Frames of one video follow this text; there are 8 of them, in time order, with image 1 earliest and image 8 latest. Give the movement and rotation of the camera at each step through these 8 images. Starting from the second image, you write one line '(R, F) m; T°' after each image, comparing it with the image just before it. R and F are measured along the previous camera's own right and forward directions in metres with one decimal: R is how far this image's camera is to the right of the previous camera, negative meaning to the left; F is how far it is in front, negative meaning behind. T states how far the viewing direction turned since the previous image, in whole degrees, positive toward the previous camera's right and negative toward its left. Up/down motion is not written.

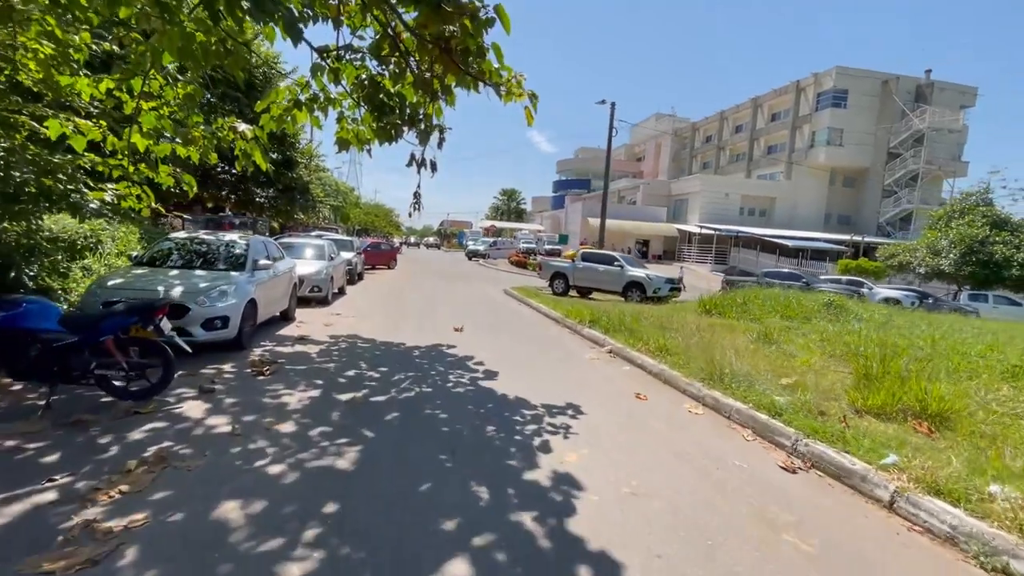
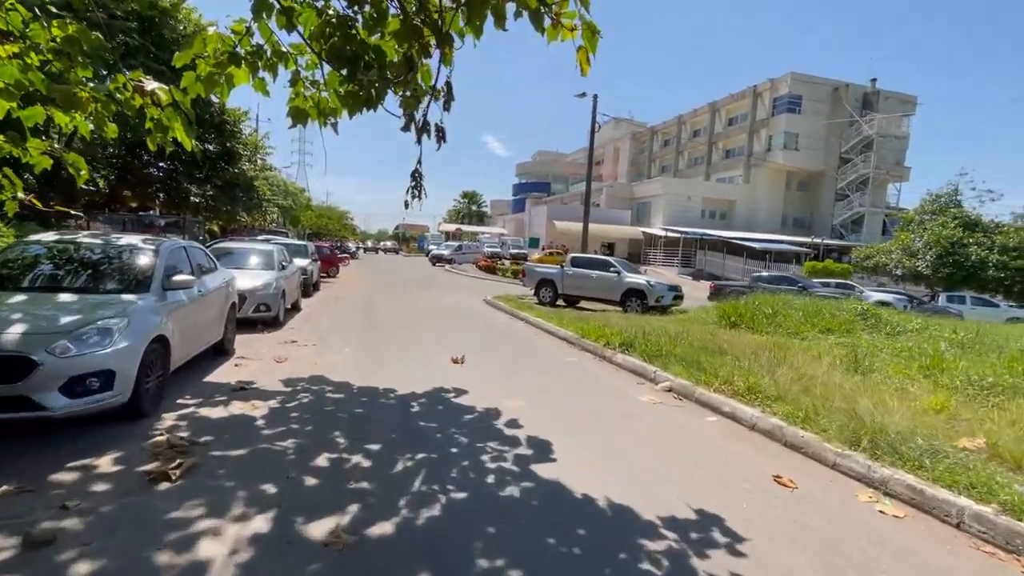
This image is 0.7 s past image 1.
(-1.0, +2.4) m; +5°
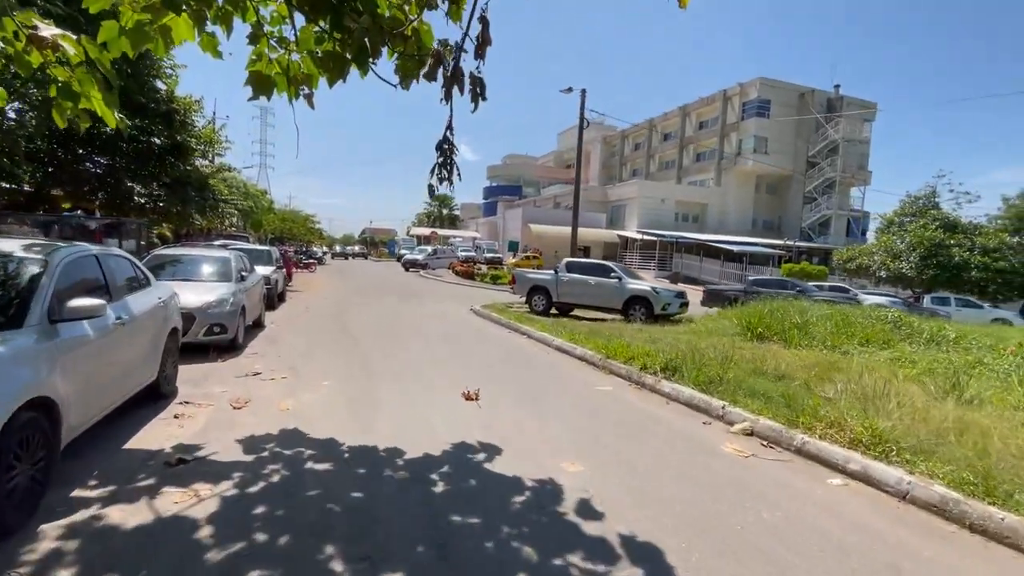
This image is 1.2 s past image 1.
(-0.8, +1.7) m; +4°
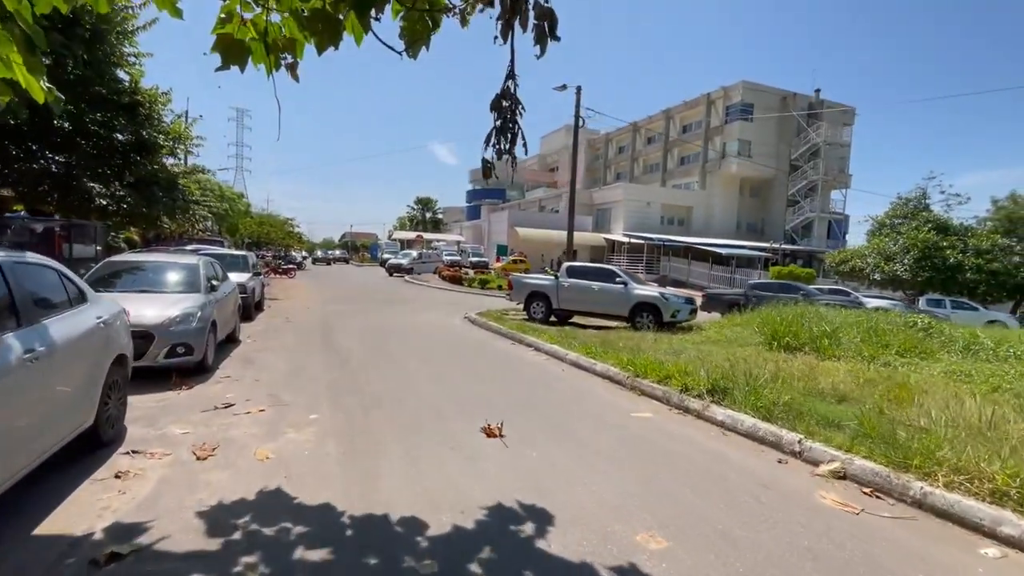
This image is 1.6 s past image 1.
(-0.5, +1.1) m; +2°
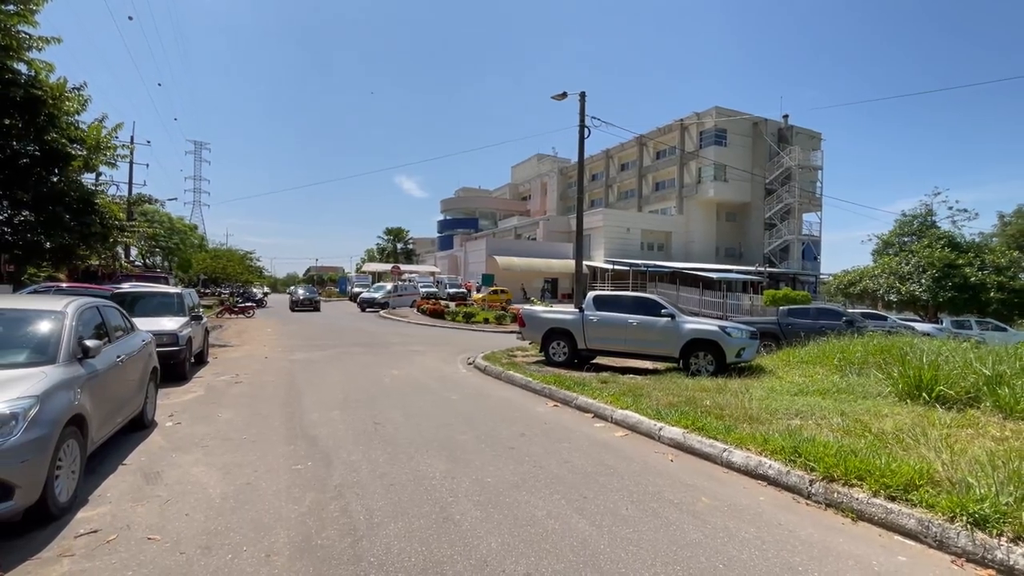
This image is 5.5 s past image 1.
(-1.2, +3.2) m; +4°
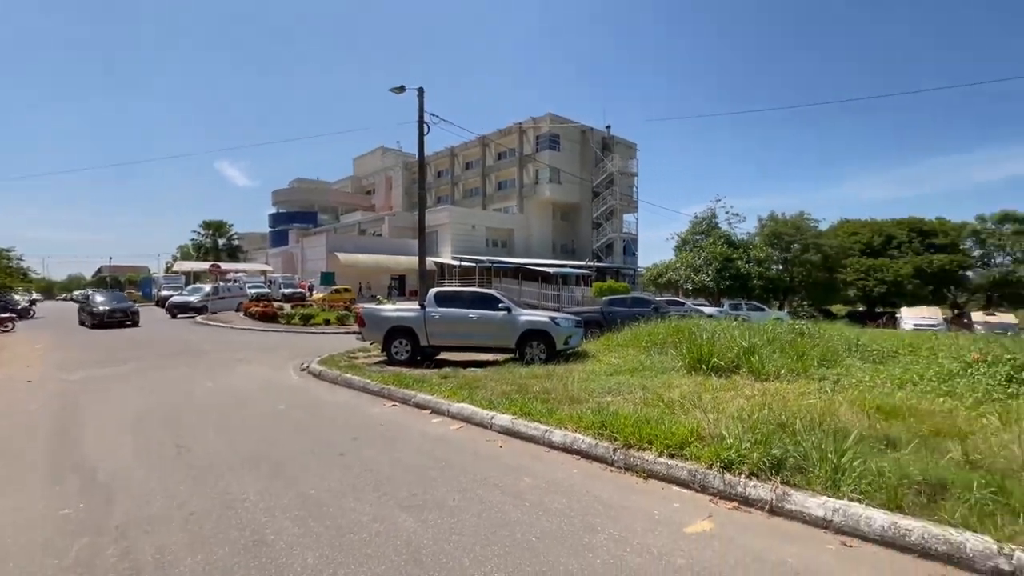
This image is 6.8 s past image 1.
(+0.2, -0.1) m; +18°
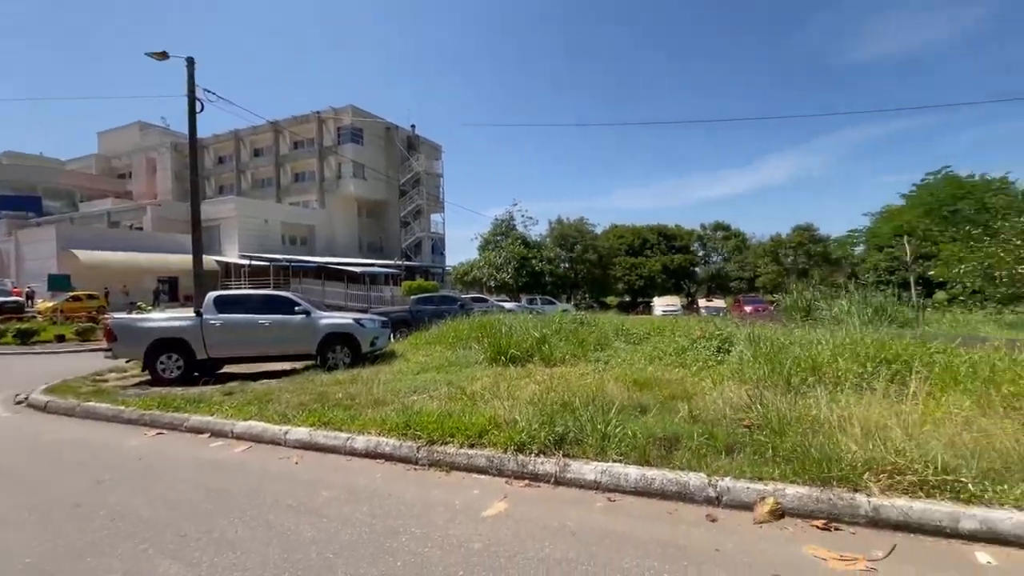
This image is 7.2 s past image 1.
(+0.1, 0.0) m; +22°
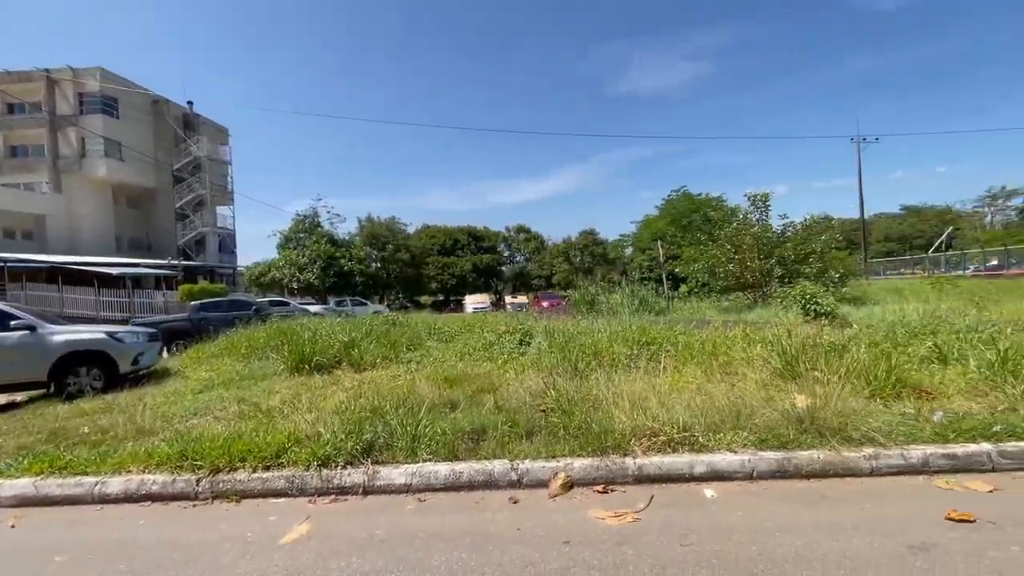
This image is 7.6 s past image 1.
(+0.1, 0.0) m; +22°
